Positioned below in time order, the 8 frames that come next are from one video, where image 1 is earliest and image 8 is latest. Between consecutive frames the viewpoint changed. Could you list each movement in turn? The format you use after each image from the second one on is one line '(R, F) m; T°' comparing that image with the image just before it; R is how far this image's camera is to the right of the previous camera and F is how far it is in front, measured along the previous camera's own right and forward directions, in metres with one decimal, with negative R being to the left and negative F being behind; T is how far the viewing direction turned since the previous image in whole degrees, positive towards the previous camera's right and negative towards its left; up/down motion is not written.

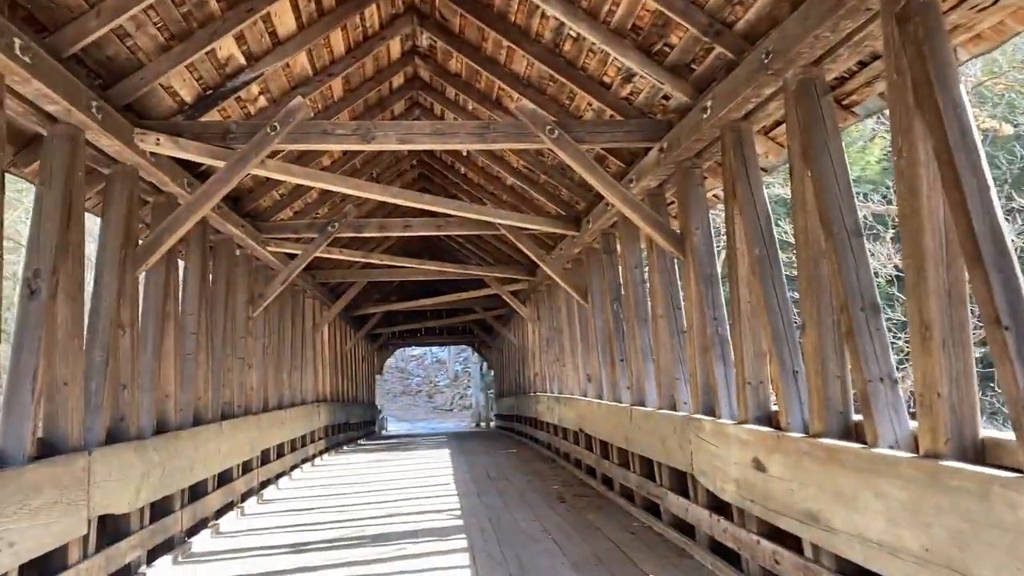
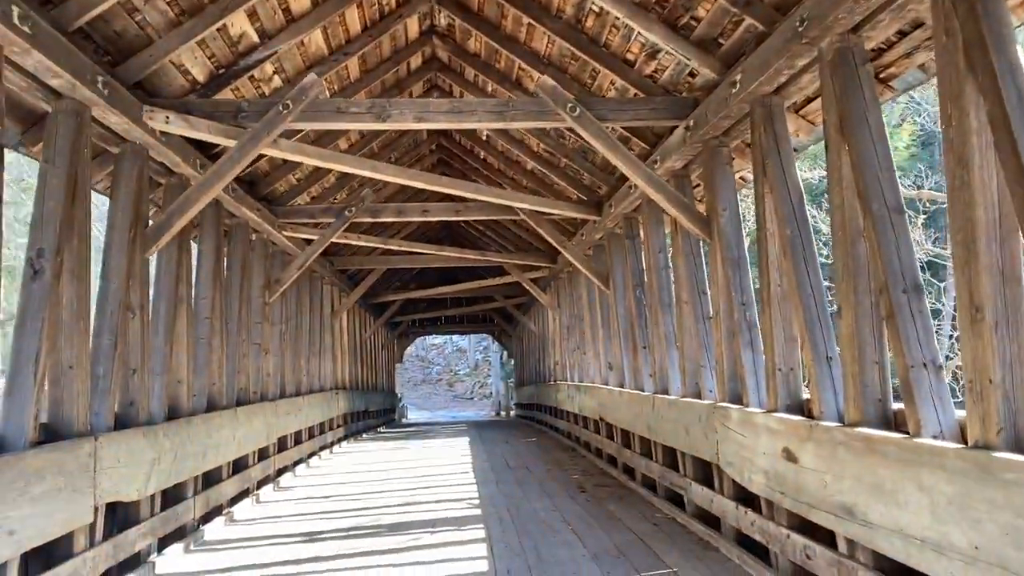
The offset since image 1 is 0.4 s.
(0.0, +0.1) m; -1°
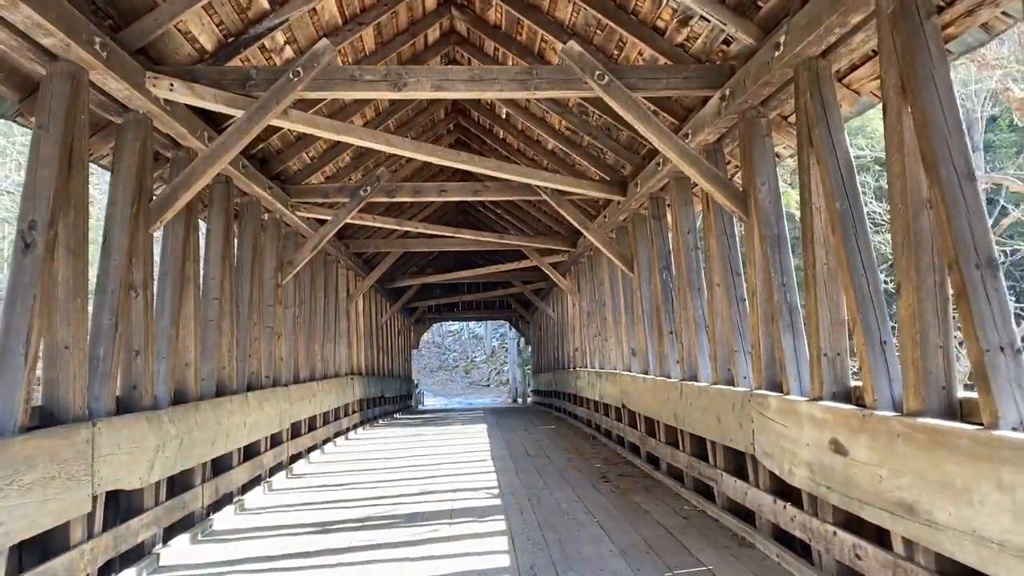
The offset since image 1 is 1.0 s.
(0.0, +0.2) m; -1°
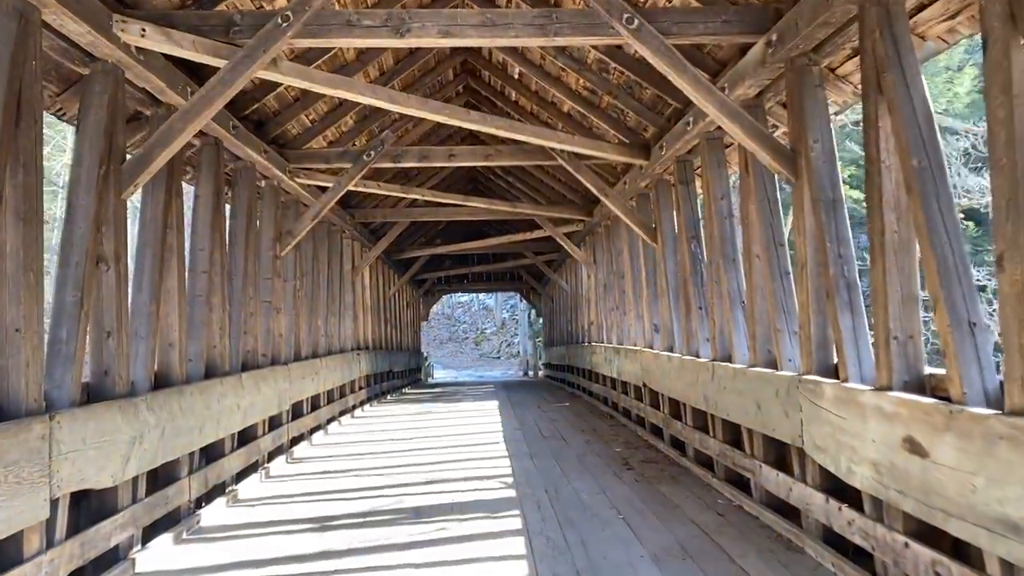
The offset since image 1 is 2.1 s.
(0.0, +0.4) m; -1°
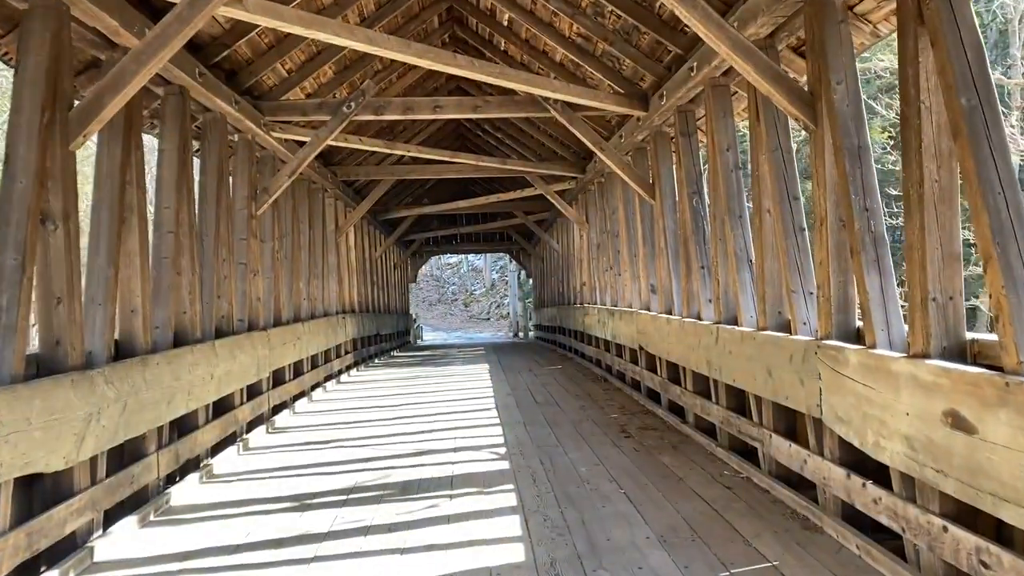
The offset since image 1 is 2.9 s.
(0.0, +0.3) m; +1°
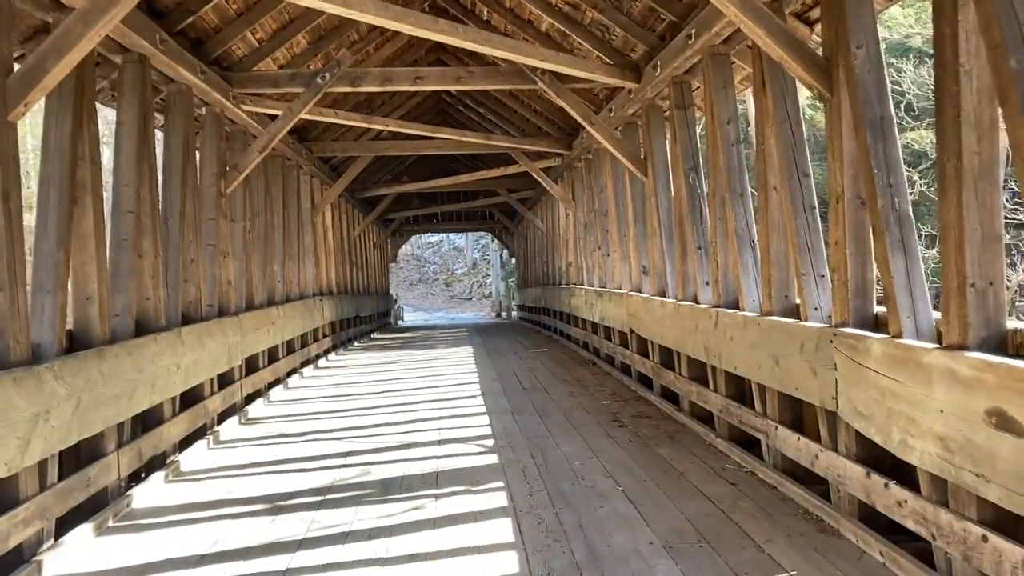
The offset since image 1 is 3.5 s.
(0.0, +0.2) m; +1°
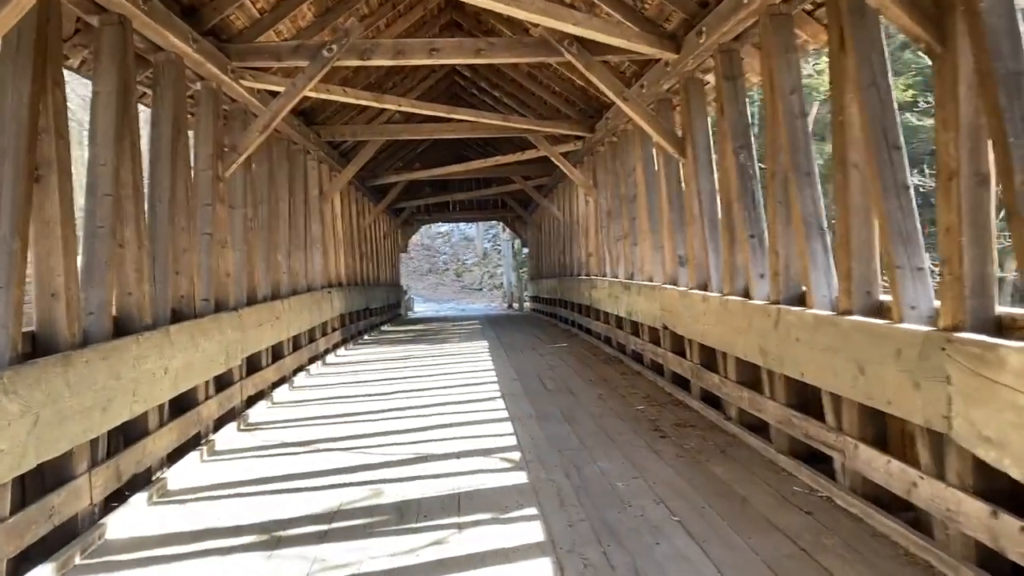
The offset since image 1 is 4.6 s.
(-0.1, +0.5) m; -1°
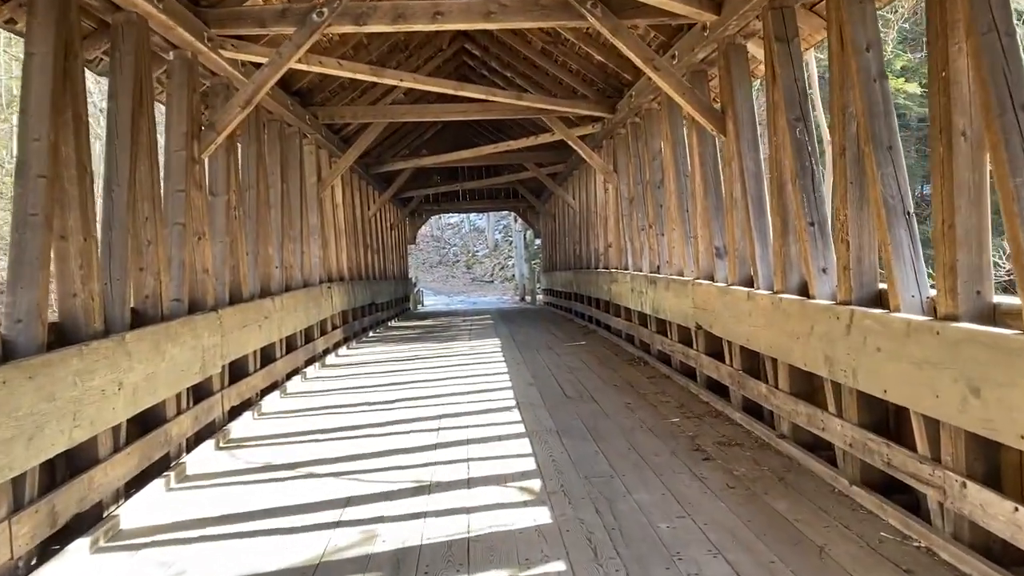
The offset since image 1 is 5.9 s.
(0.0, +0.6) m; -1°
